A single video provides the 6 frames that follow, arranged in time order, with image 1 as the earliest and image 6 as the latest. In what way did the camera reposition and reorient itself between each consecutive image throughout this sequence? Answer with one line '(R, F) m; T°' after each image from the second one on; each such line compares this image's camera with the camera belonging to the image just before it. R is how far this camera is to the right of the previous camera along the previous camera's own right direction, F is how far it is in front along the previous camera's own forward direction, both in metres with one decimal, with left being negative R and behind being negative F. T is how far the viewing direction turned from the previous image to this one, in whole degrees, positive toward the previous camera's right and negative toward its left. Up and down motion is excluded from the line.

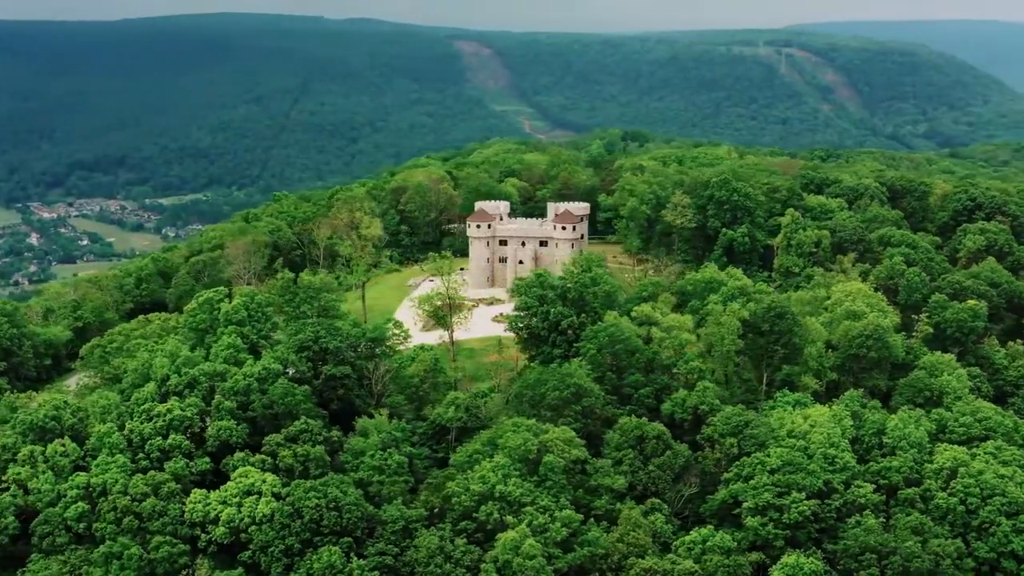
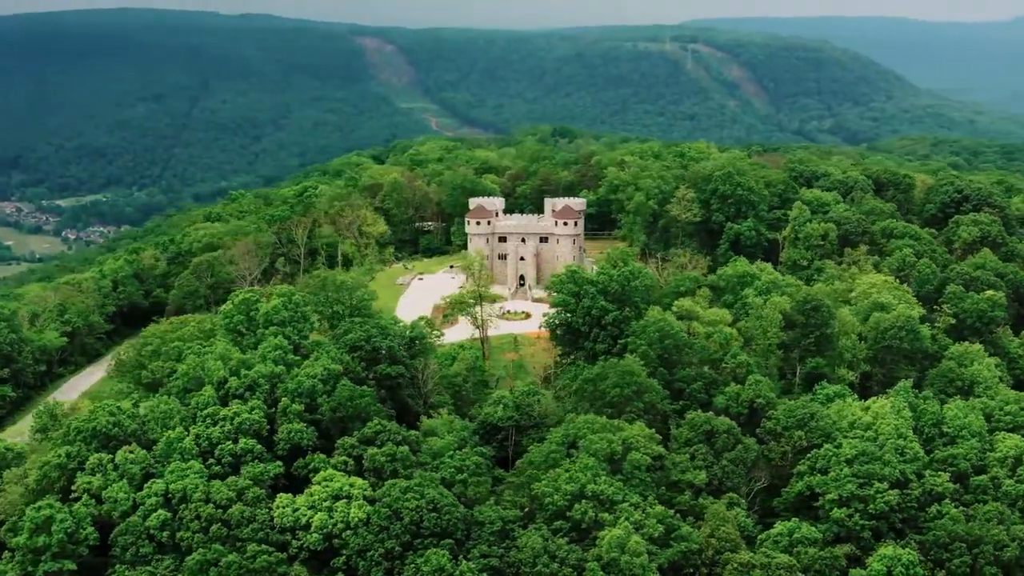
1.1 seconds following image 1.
(-6.5, +0.8) m; +4°
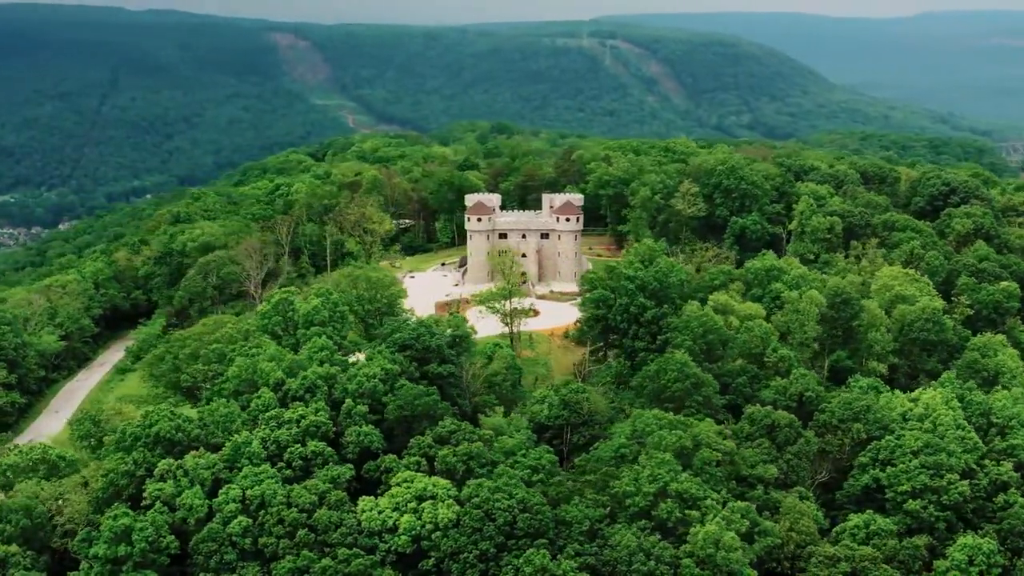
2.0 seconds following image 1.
(-5.8, +0.7) m; +4°
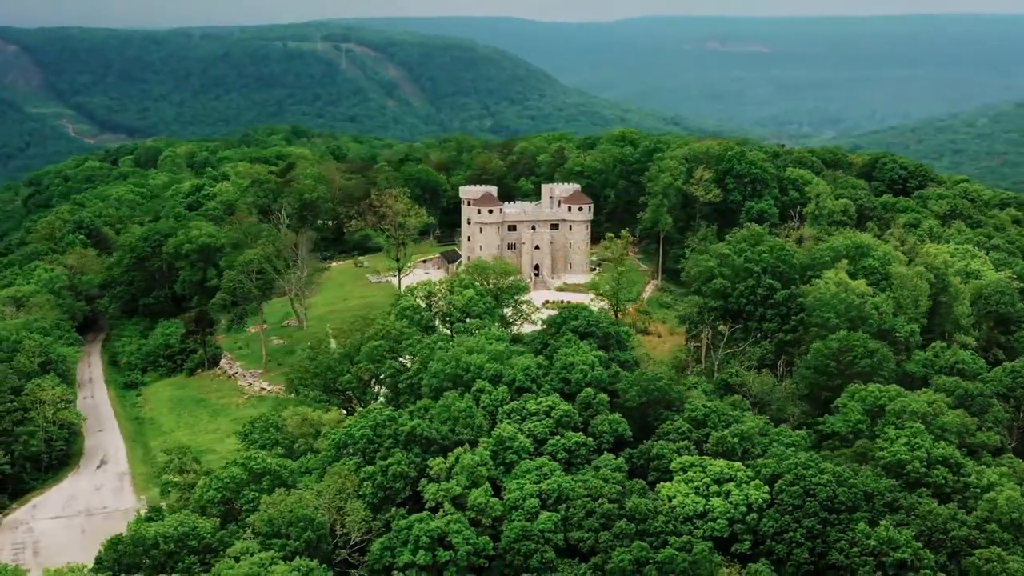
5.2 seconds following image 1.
(-18.6, +3.9) m; +13°
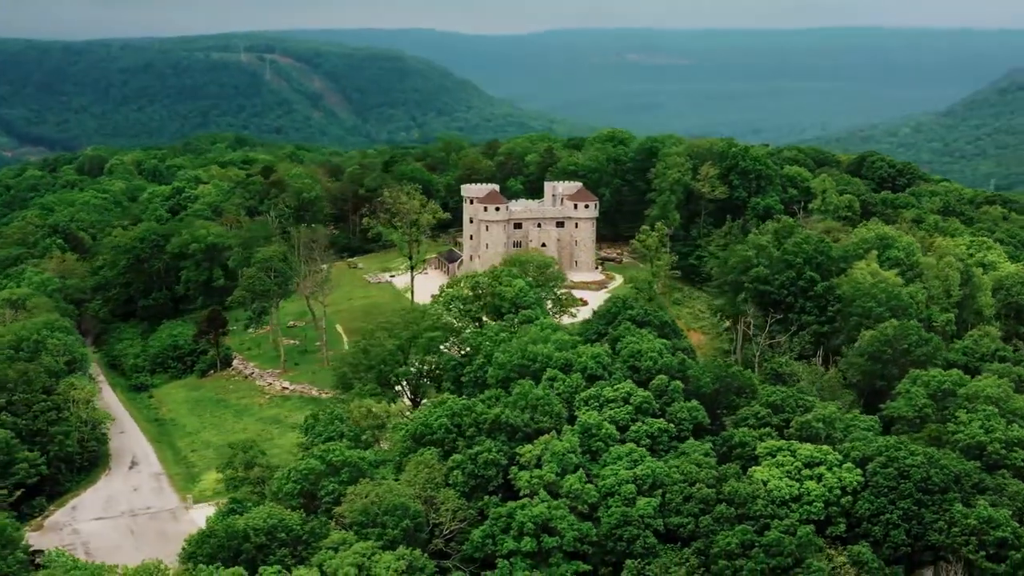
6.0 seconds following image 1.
(-5.4, +0.9) m; +4°
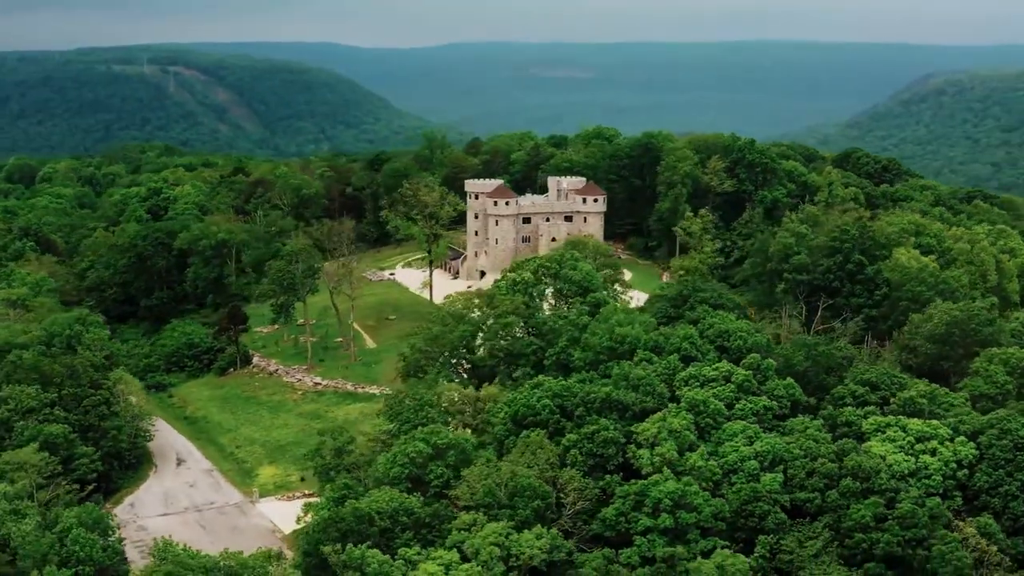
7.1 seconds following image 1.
(-6.7, +1.1) m; +4°
